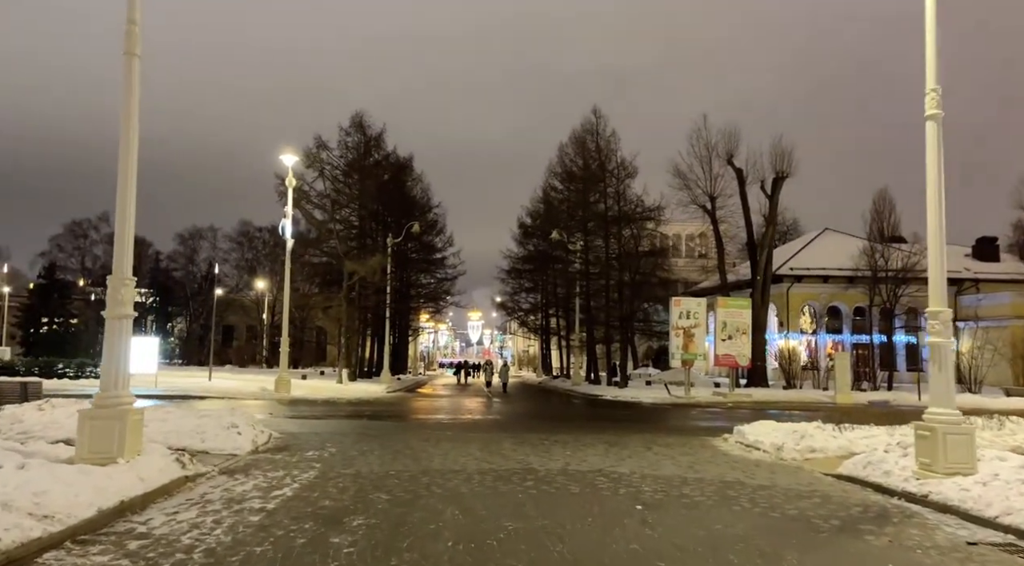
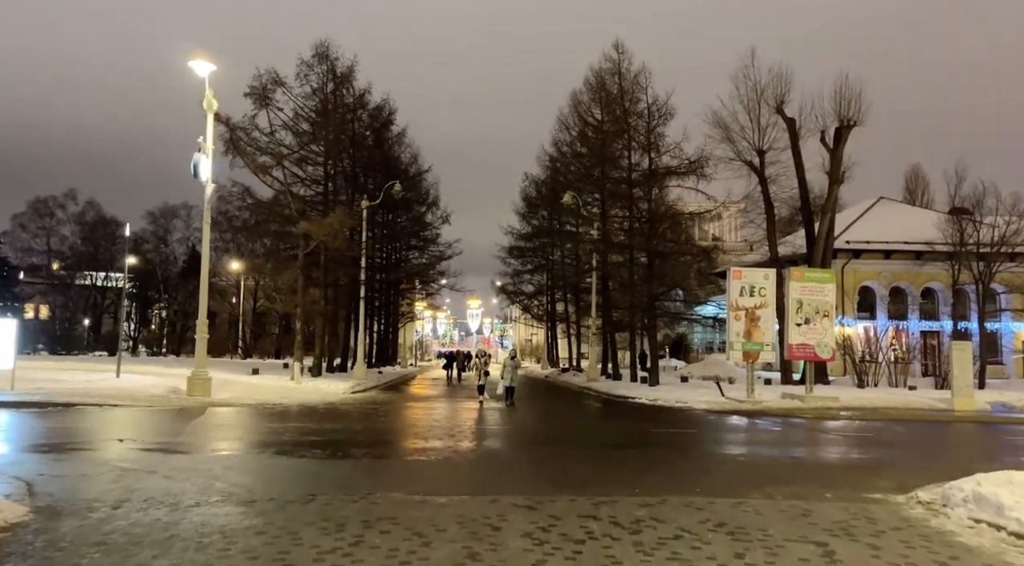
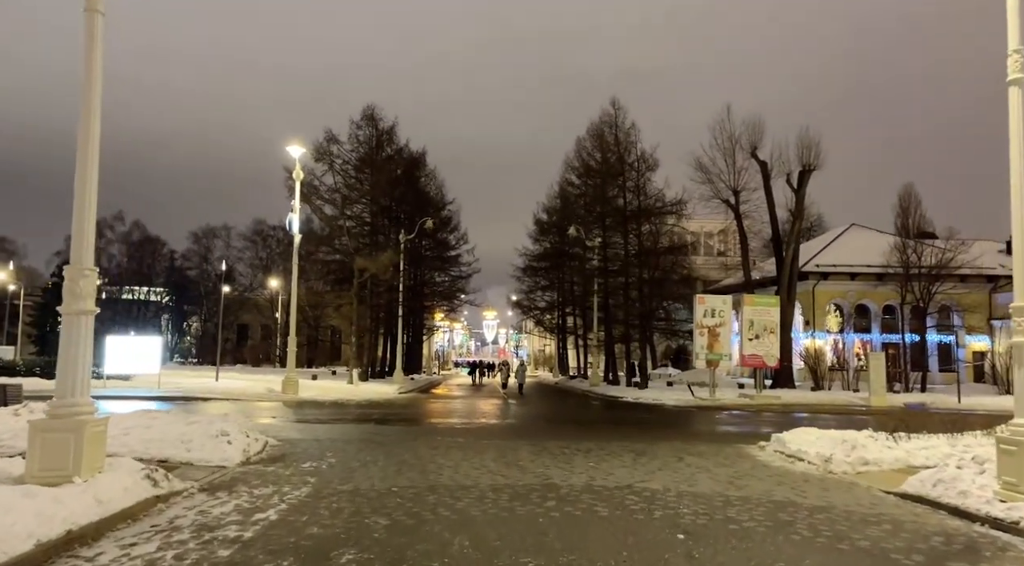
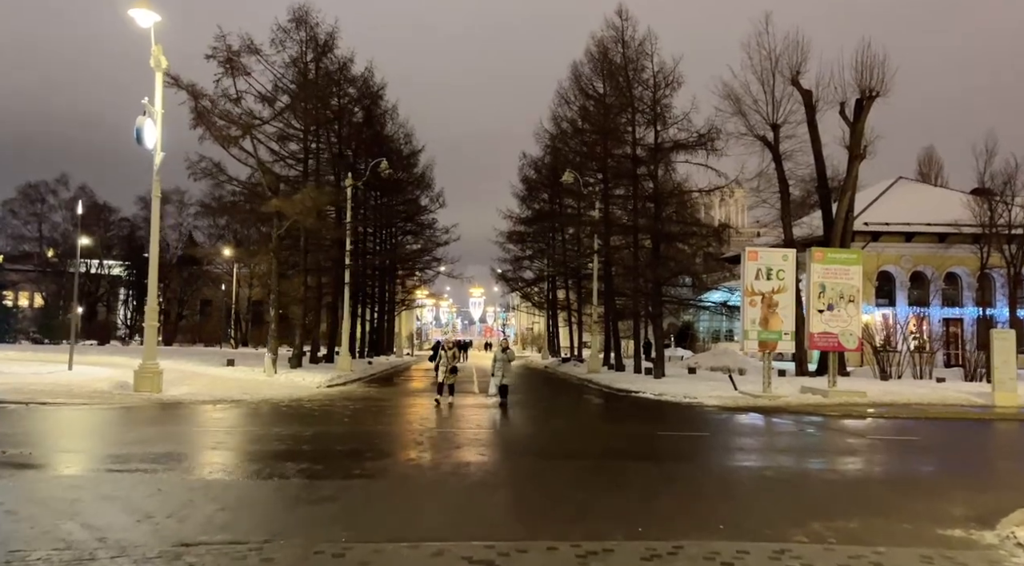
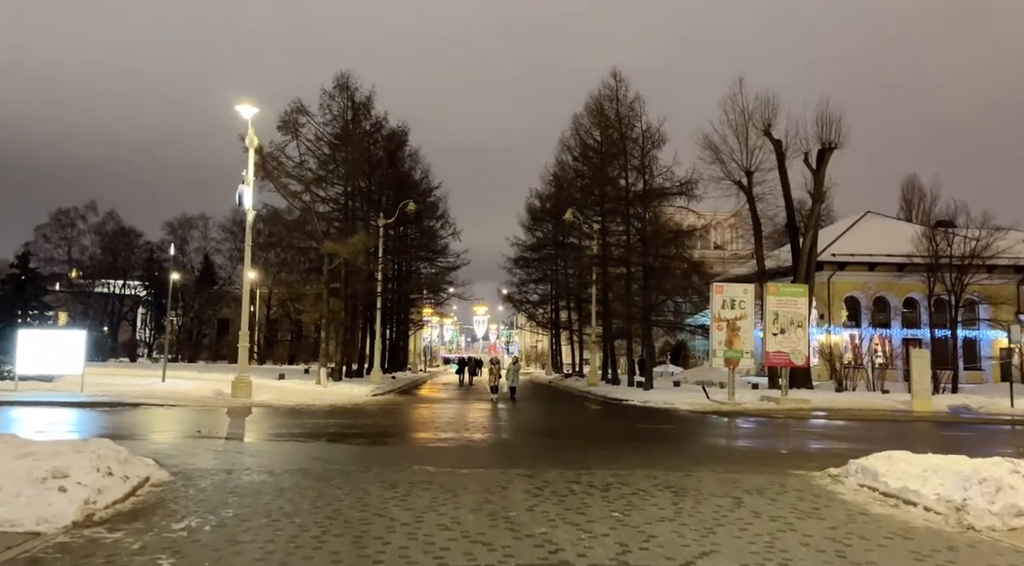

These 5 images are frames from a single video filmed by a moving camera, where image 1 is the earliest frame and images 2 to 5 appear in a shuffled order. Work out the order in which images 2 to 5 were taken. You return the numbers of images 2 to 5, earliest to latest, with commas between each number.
3, 5, 2, 4
